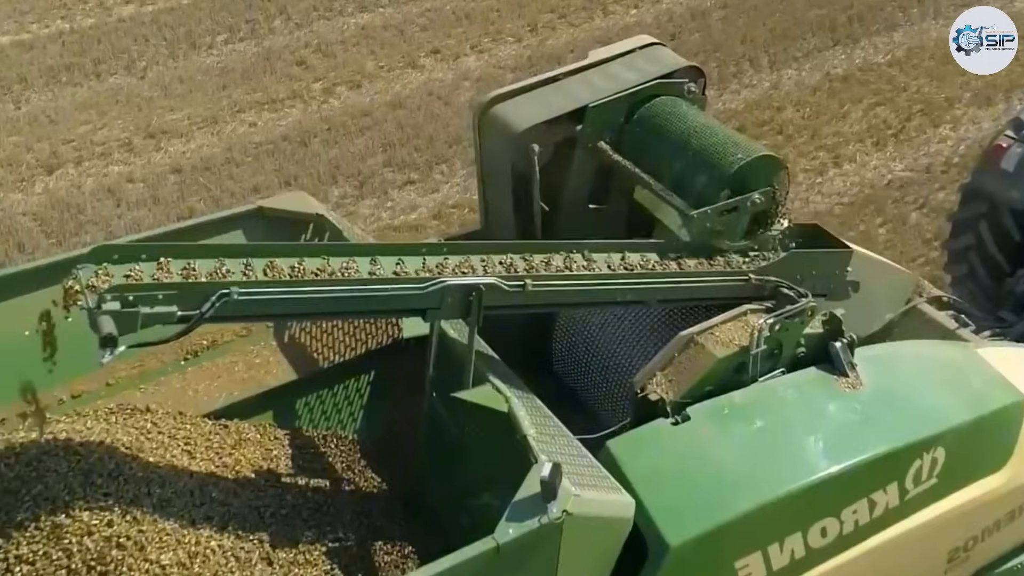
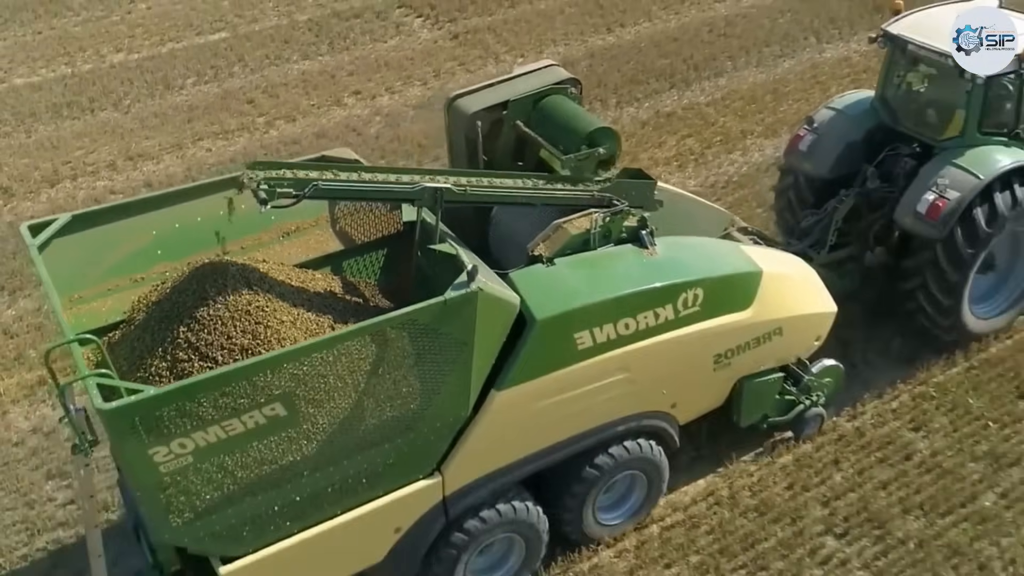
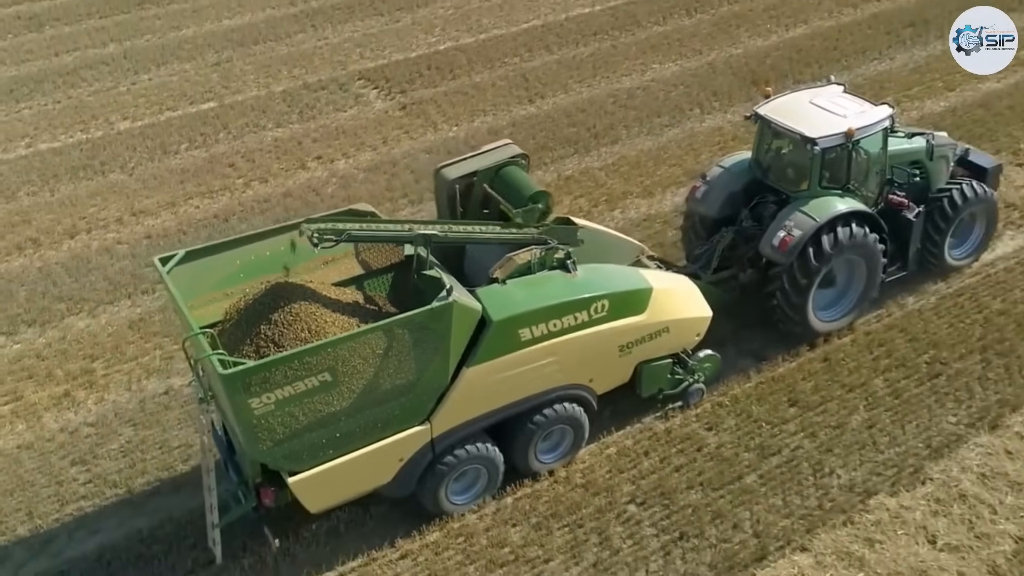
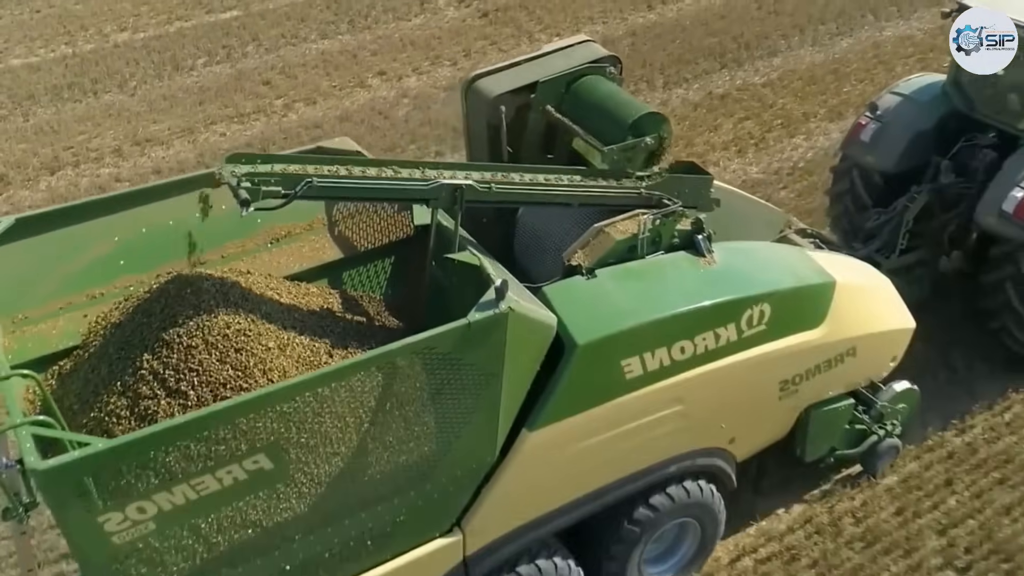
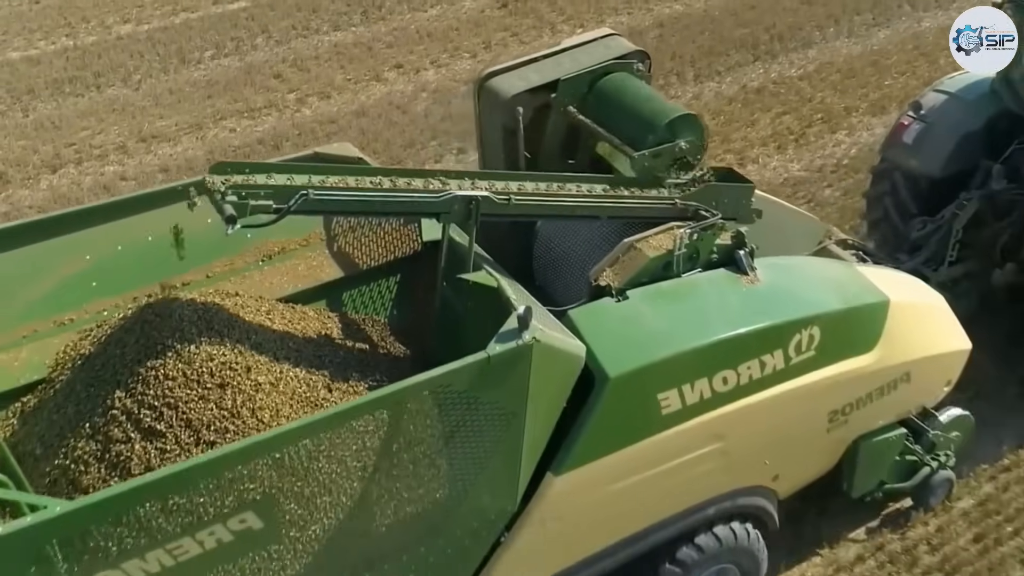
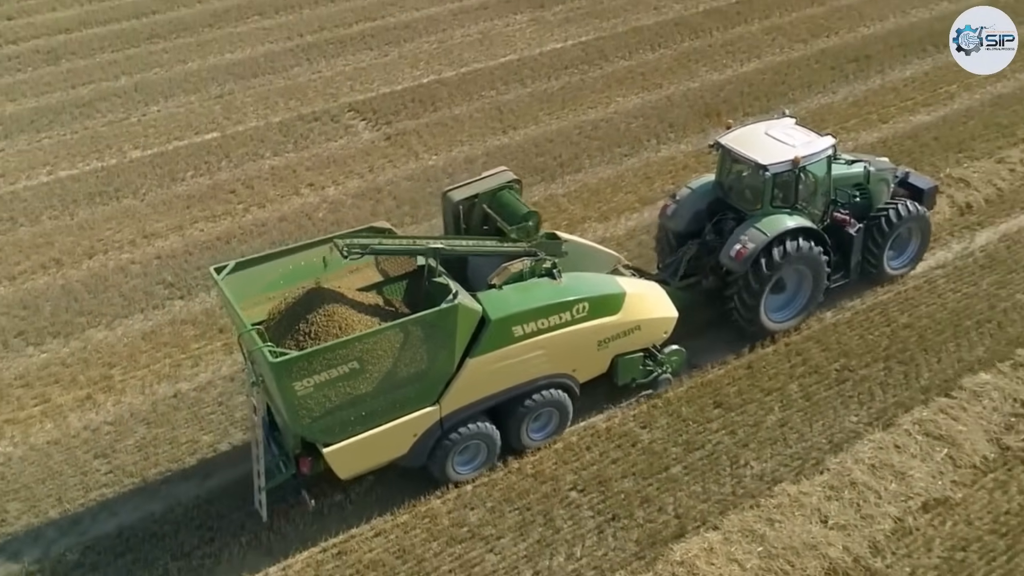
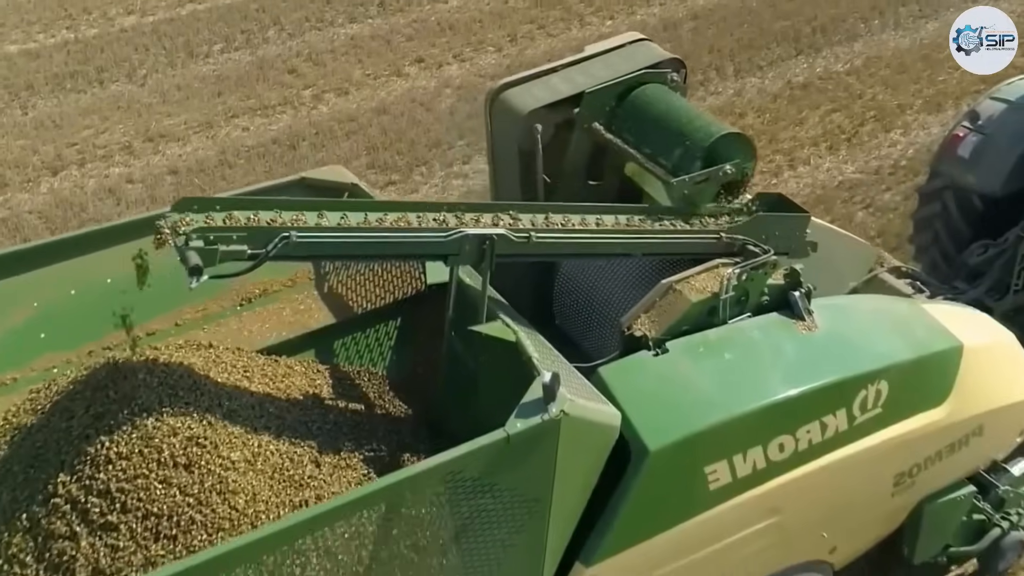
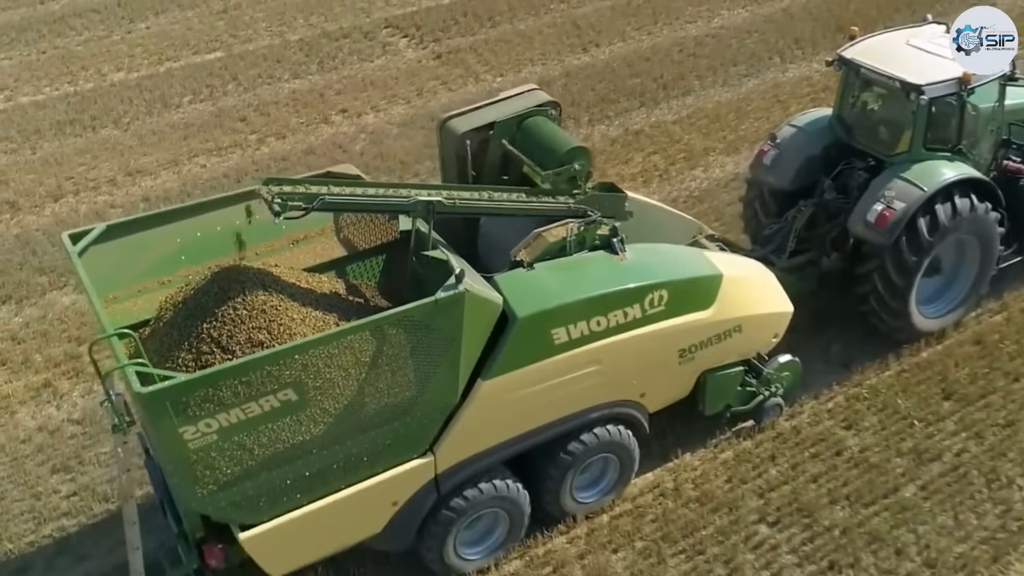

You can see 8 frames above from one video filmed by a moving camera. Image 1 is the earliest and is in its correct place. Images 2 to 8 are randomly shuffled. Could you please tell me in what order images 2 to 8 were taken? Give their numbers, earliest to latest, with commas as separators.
7, 5, 4, 2, 8, 3, 6
